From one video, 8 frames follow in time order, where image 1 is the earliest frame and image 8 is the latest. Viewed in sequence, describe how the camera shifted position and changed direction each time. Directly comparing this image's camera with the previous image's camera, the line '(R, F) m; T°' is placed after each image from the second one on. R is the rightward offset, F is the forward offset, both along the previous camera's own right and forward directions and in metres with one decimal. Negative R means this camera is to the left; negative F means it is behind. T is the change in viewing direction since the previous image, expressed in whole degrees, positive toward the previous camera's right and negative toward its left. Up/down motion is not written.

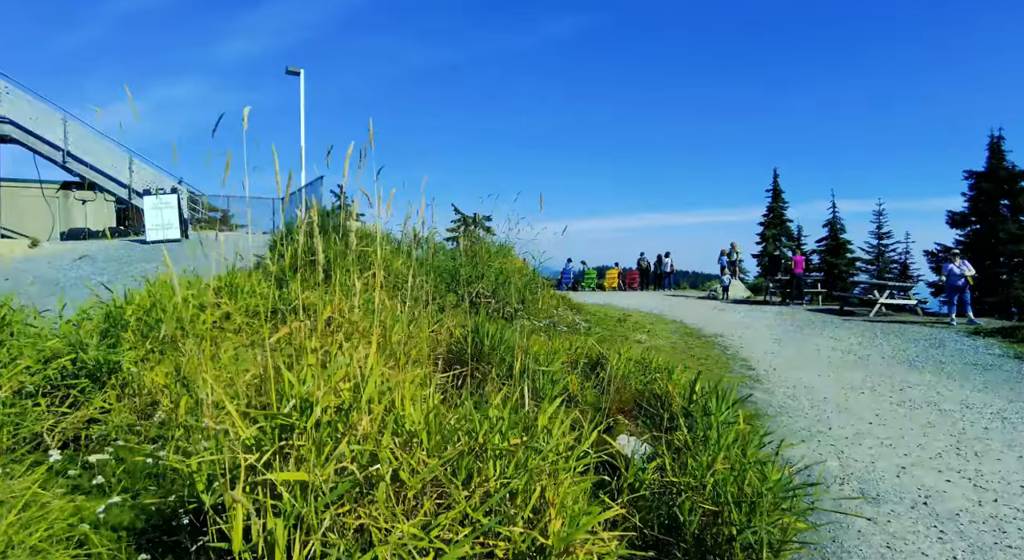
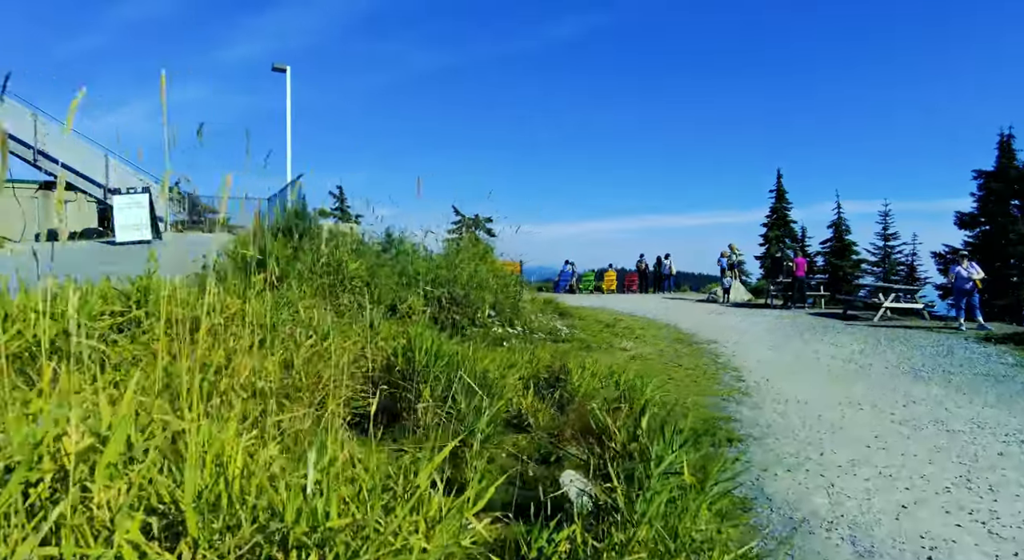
(+0.5, +0.8) m; 0°
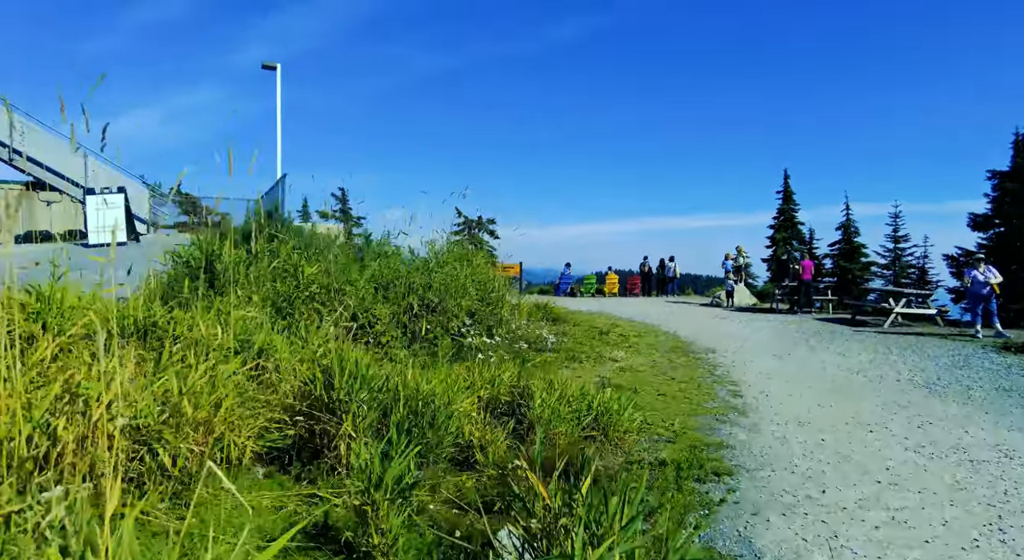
(+0.4, +0.8) m; -1°
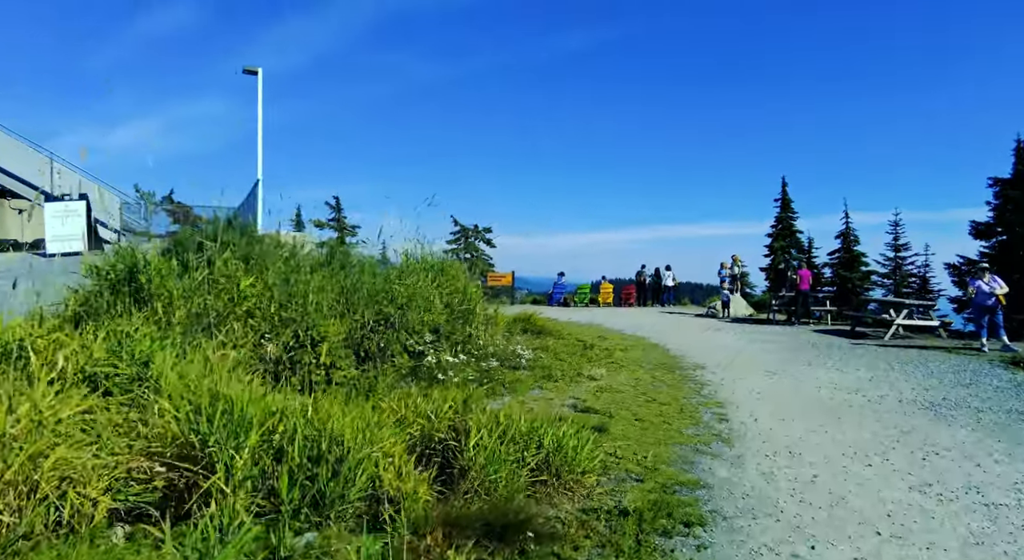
(+0.4, +0.8) m; 0°
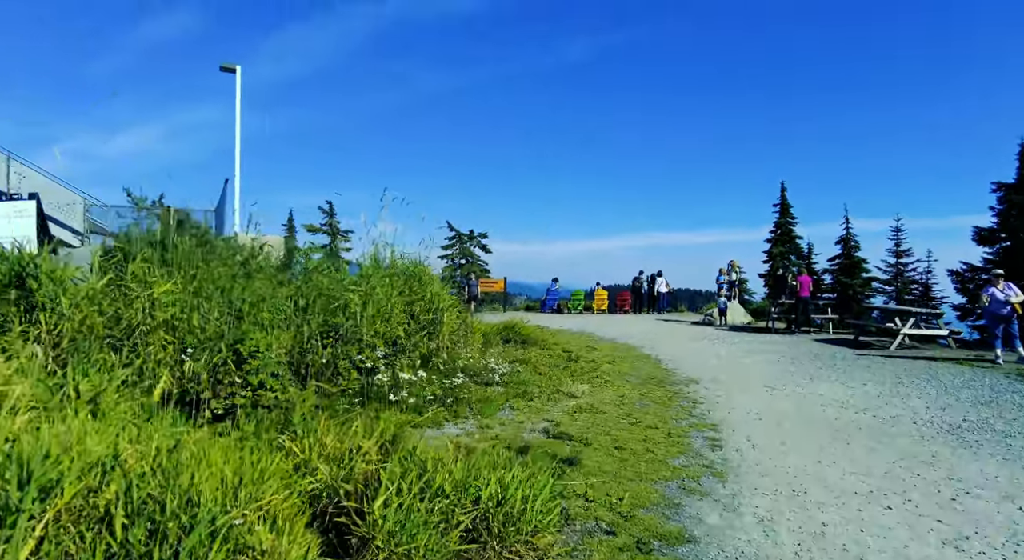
(+0.4, +1.0) m; 0°
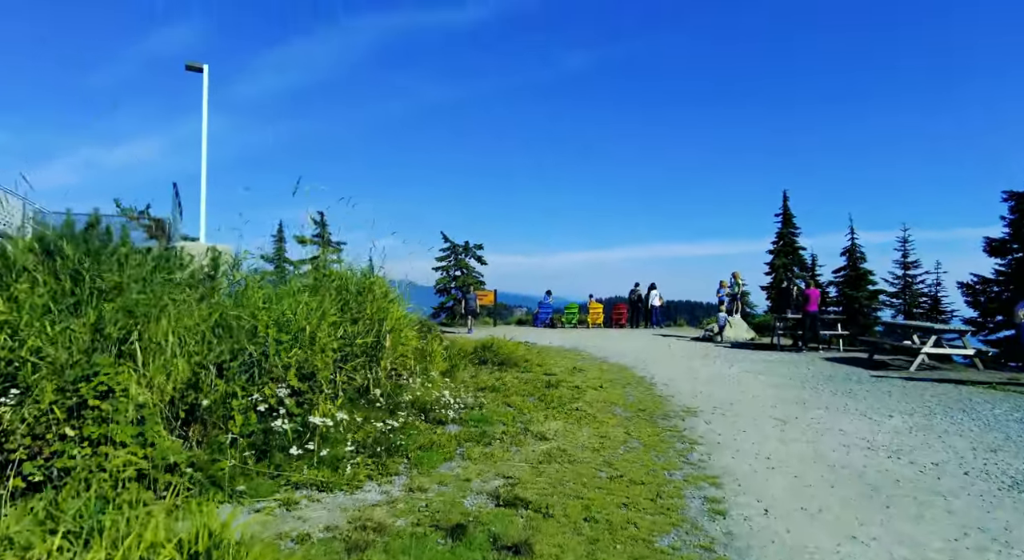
(+0.5, +1.6) m; 0°
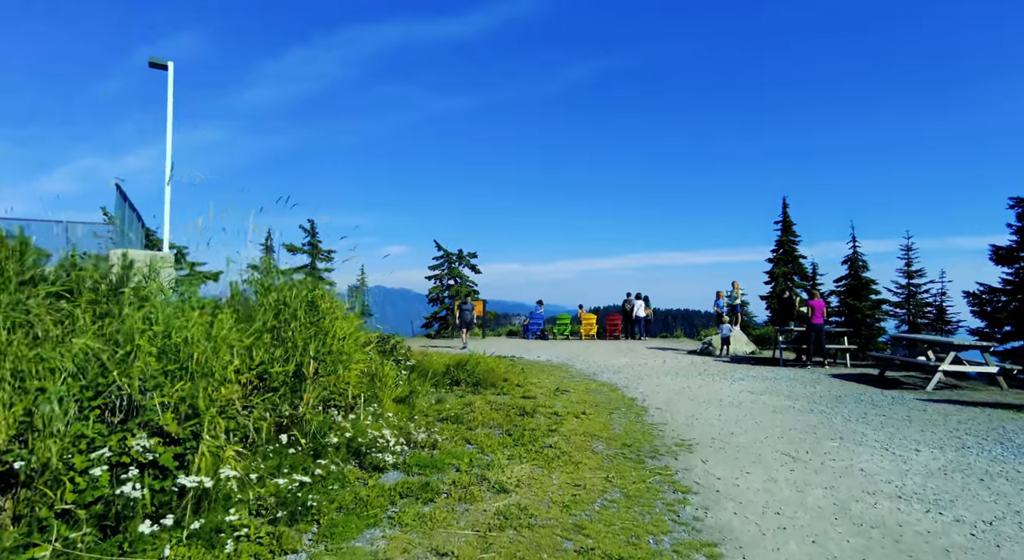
(+0.4, +1.4) m; 0°
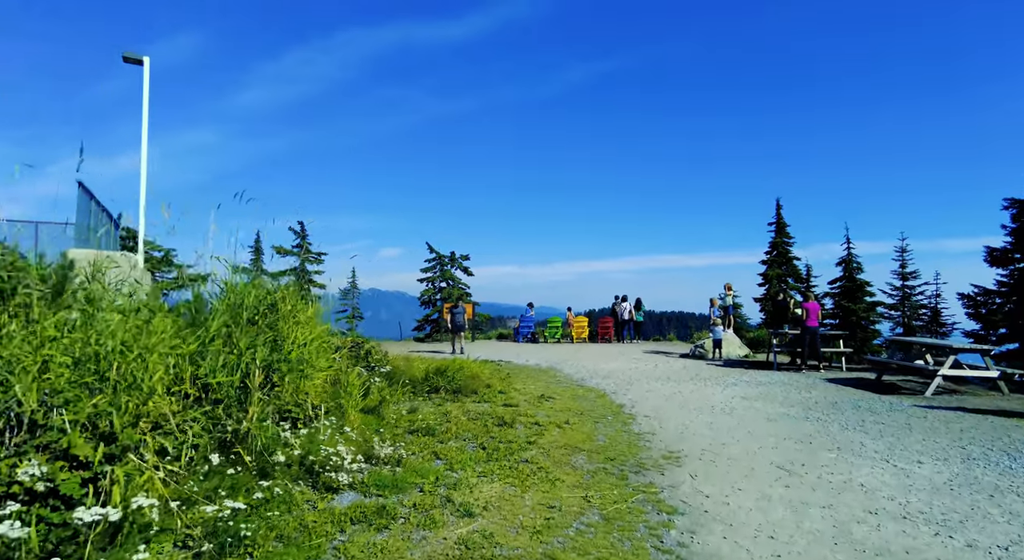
(+0.2, +0.6) m; 0°
